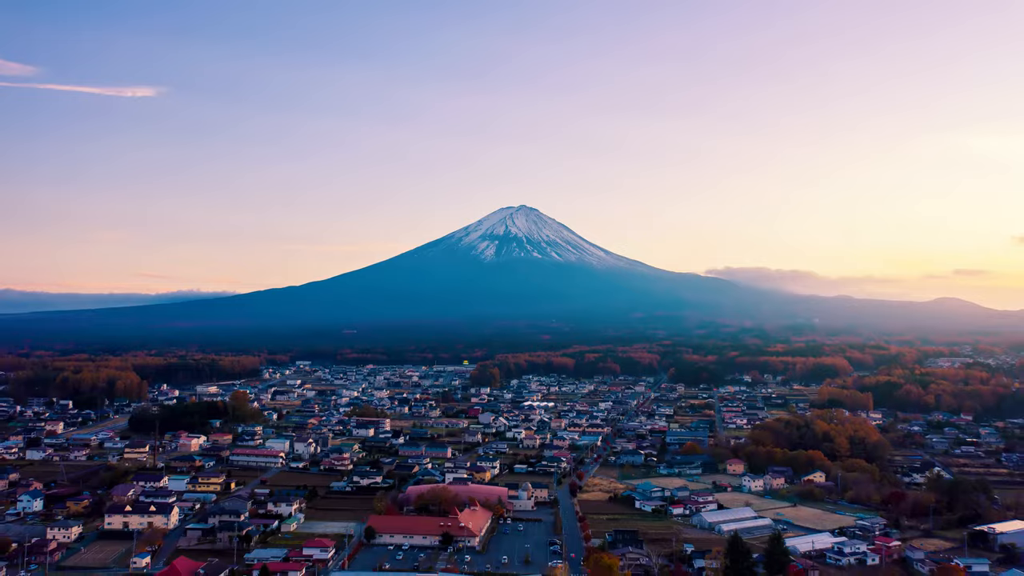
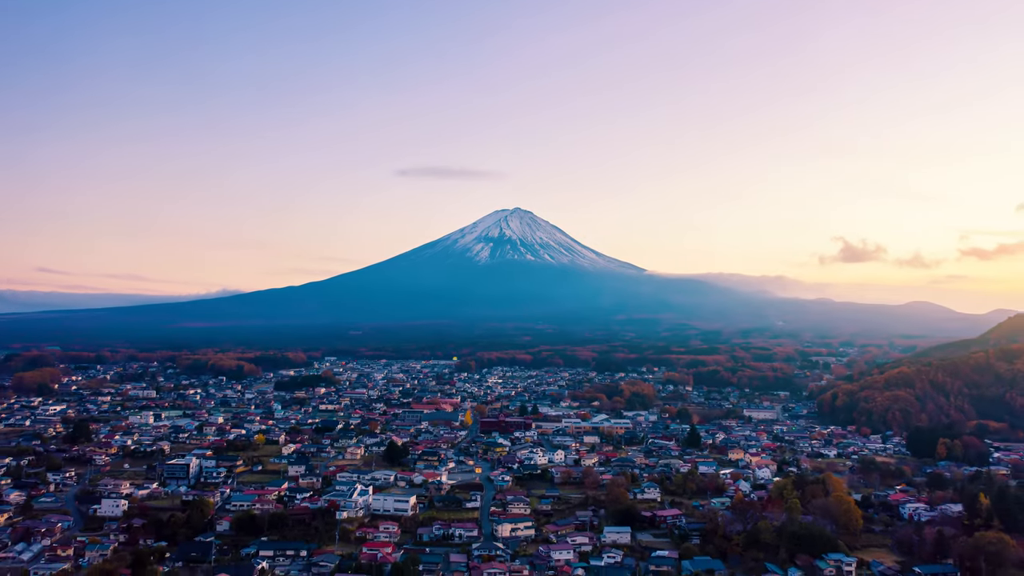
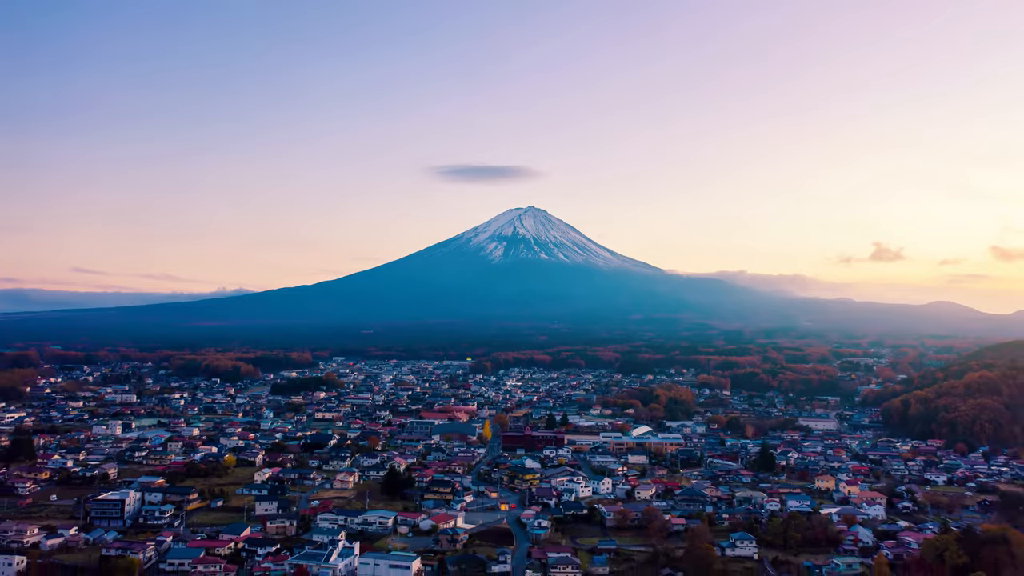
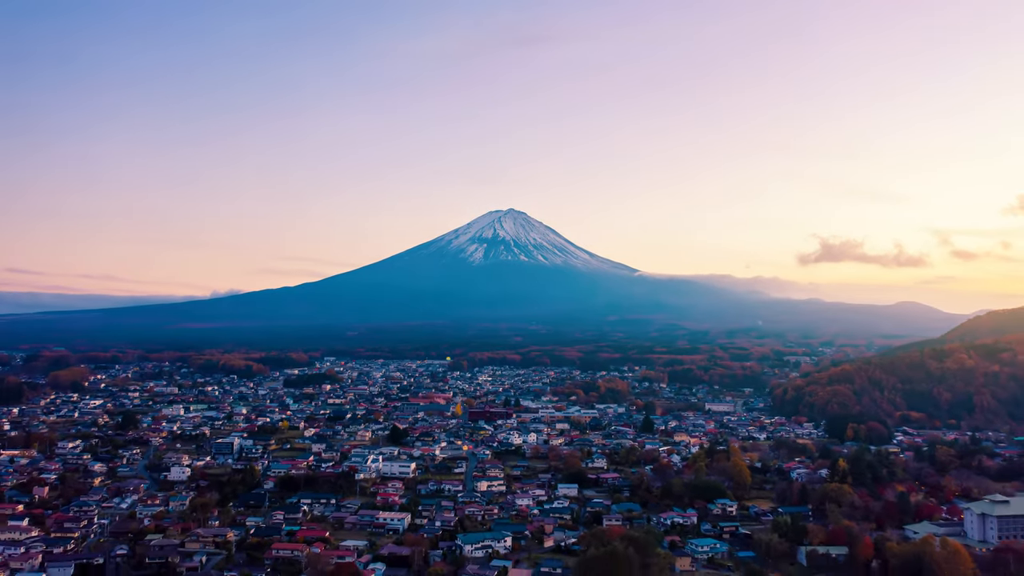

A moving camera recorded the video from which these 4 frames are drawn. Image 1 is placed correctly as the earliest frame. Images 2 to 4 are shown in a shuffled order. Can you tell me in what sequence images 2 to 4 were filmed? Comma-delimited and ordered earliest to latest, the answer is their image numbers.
3, 2, 4
